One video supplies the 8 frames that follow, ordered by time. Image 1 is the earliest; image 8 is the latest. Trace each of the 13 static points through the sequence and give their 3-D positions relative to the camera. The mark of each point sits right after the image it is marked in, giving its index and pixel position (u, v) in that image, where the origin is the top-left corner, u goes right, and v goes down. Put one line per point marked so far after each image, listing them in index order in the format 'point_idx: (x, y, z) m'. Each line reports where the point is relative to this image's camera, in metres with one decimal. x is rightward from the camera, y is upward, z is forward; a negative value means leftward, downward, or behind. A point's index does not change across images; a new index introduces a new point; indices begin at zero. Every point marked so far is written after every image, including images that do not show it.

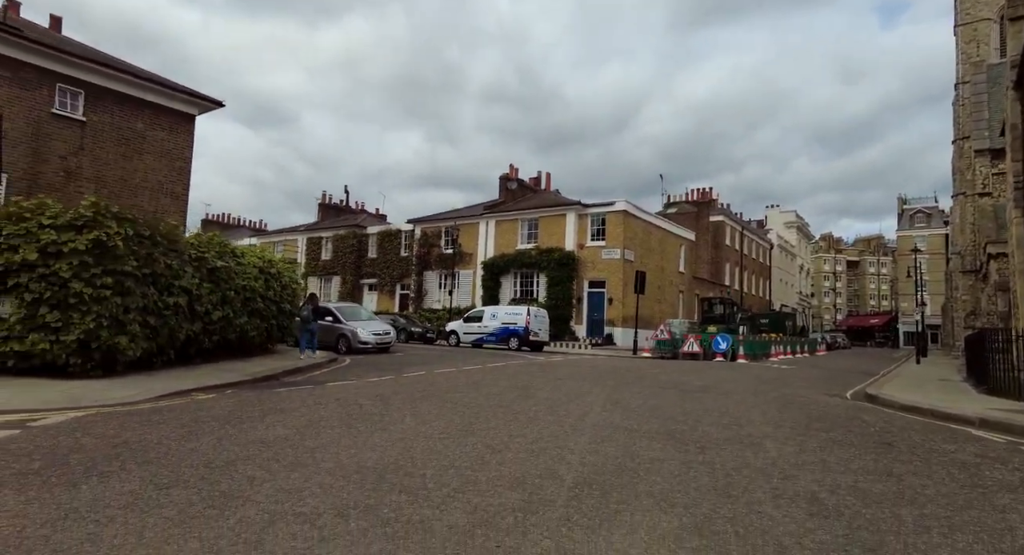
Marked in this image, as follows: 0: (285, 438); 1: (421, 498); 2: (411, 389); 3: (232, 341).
0: (-2.4, -1.7, +5.9) m
1: (-0.7, -1.6, +4.2) m
2: (-1.8, -2.0, +10.1) m
3: (-6.5, -1.5, +13.2) m
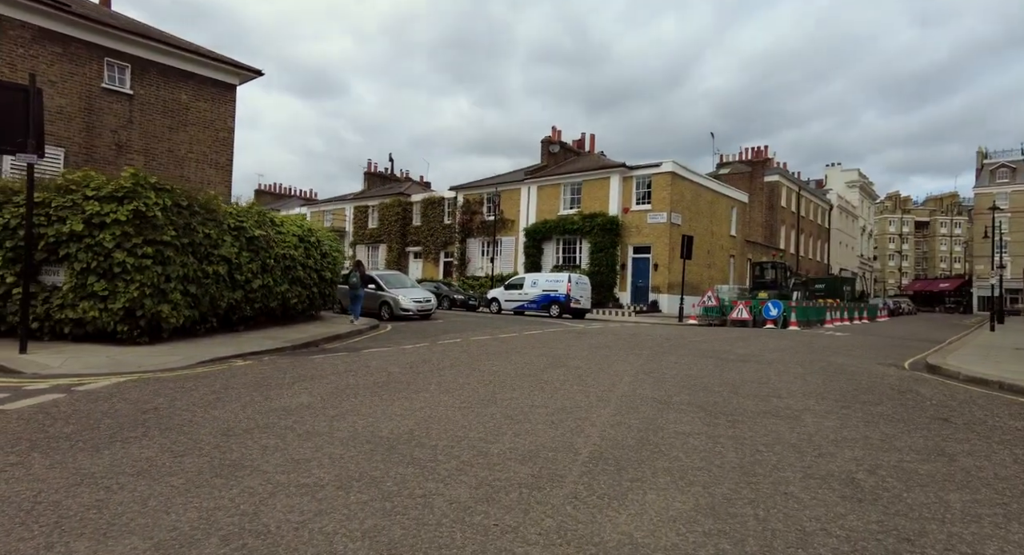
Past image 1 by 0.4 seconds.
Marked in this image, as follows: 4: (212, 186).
0: (-2.2, -1.4, +6.0) m
1: (-0.6, -1.4, +4.1) m
2: (-1.2, -1.4, +10.1) m
3: (-5.7, -0.7, +13.6) m
4: (-9.7, +3.0, +18.4) m
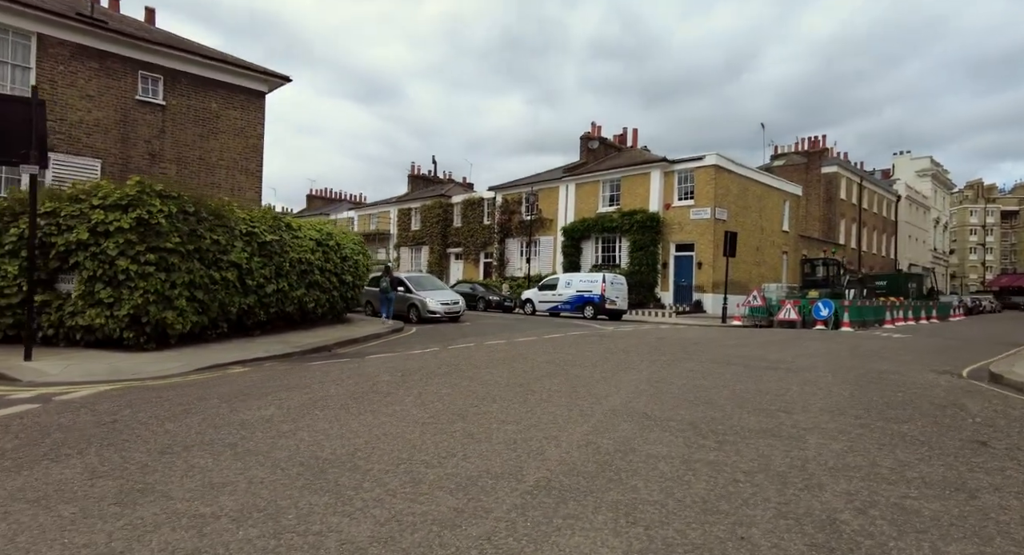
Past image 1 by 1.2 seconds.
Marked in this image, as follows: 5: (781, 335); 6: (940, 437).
0: (-2.5, -1.4, +5.8) m
1: (-1.1, -1.5, +3.7) m
2: (-1.2, -1.5, +9.8) m
3: (-5.3, -0.9, +13.6) m
4: (-8.9, +2.8, +18.8) m
5: (+8.5, -1.8, +18.0) m
6: (+4.3, -1.6, +5.8) m
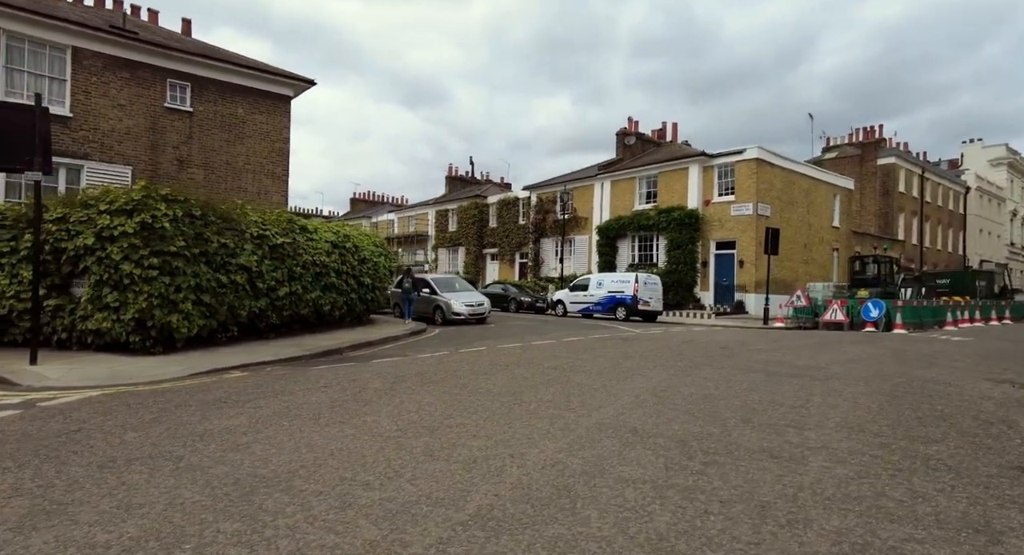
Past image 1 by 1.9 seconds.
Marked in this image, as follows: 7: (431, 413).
0: (-2.8, -1.5, +5.5) m
1: (-1.6, -1.5, +3.4) m
2: (-1.1, -1.5, +9.4) m
3: (-4.9, -0.9, +13.6) m
4: (-8.1, +2.7, +19.1) m
5: (+9.2, -1.8, +16.9) m
6: (+4.1, -1.6, +5.0) m
7: (-0.9, -1.5, +6.3) m
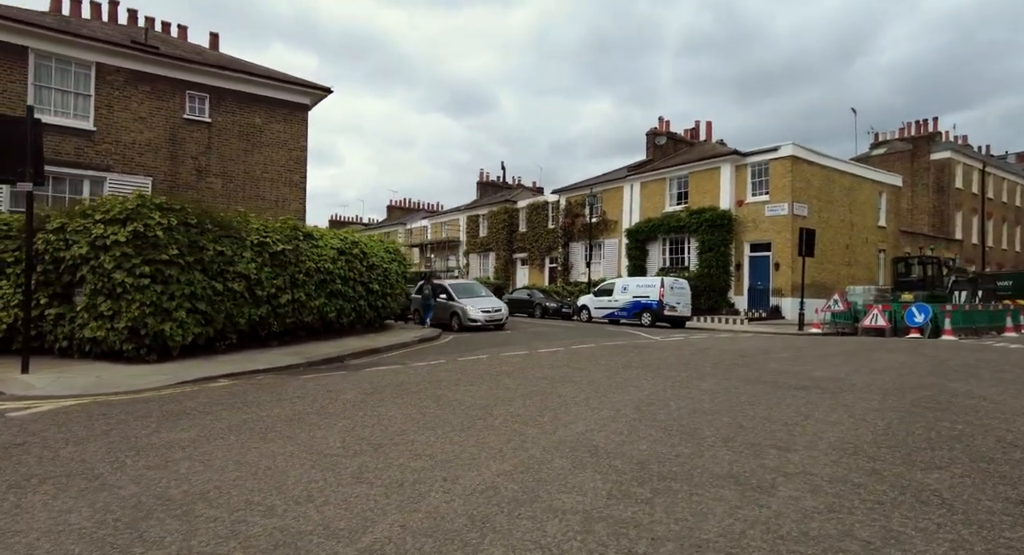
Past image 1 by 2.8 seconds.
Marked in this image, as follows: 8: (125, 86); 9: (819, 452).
0: (-3.2, -1.6, +5.4) m
1: (-2.2, -1.6, +3.1) m
2: (-1.3, -1.6, +9.1) m
3: (-4.8, -1.1, +13.6) m
4: (-7.6, +2.5, +19.3) m
5: (+9.5, -1.9, +15.8) m
6: (+3.5, -1.6, +4.3) m
7: (-1.3, -1.6, +5.9) m
8: (-11.3, +5.6, +16.7) m
9: (+2.8, -1.6, +5.3) m
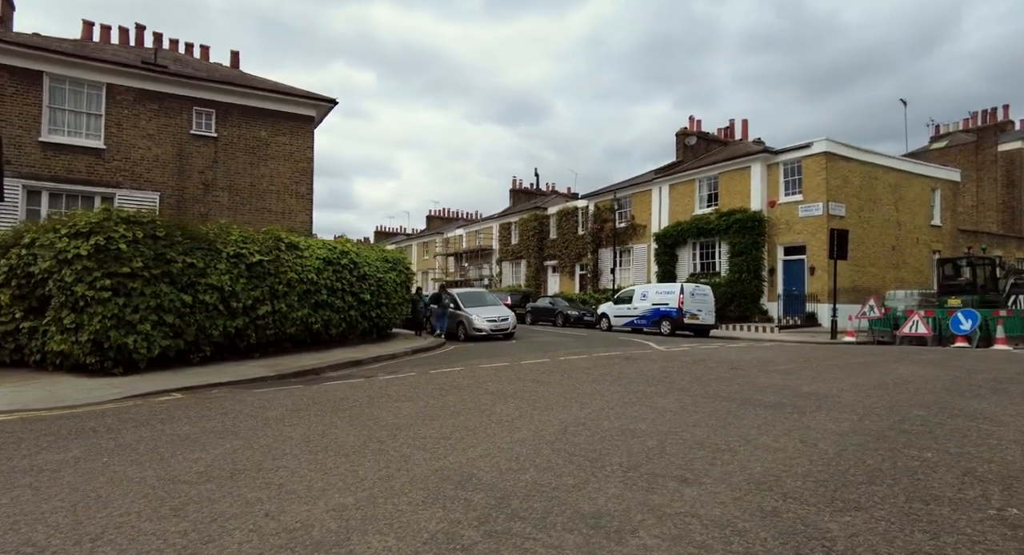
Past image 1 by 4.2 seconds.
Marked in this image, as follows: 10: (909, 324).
0: (-4.3, -1.7, +5.2) m
1: (-3.5, -1.6, +2.8) m
2: (-2.1, -1.8, +8.7) m
3: (-5.1, -1.3, +13.5) m
4: (-7.5, +2.1, +19.5) m
5: (+9.3, -2.0, +14.4) m
6: (+2.3, -1.7, +3.5) m
7: (-2.3, -1.7, +5.6) m
8: (-11.4, +5.2, +17.2) m
9: (+1.7, -1.7, +4.6) m
10: (+13.8, -1.6, +19.8) m
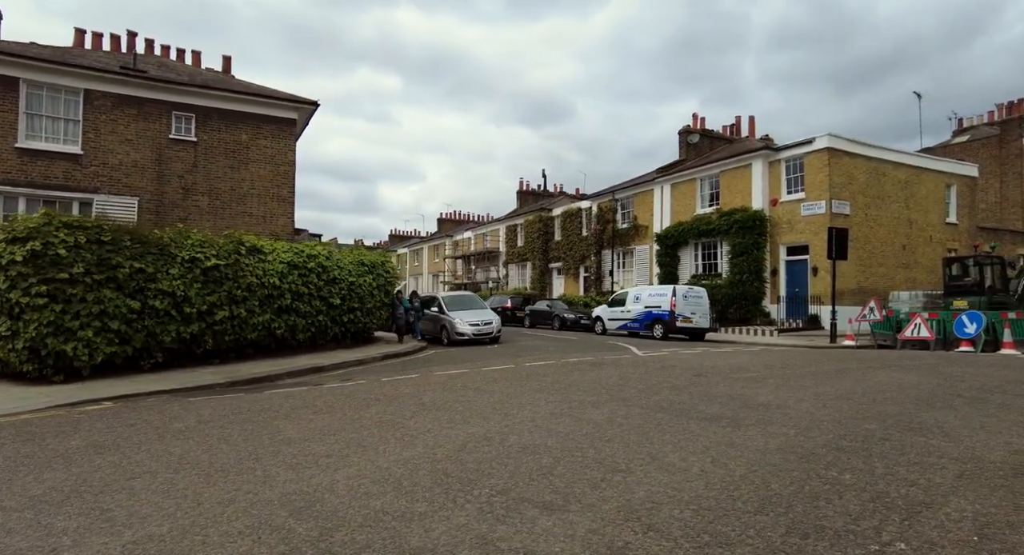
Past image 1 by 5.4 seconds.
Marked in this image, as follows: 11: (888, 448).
0: (-5.4, -1.8, +4.9) m
1: (-4.7, -1.7, +2.6) m
2: (-3.0, -1.9, +8.4) m
3: (-5.9, -1.4, +13.3) m
4: (-8.1, +2.0, +19.4) m
5: (+8.6, -2.0, +13.6) m
6: (+1.1, -1.7, +3.0) m
7: (-3.4, -1.7, +5.3) m
8: (-12.1, +5.1, +17.3) m
9: (+0.6, -1.7, +4.1) m
10: (+13.2, -1.6, +18.8) m
11: (+4.0, -1.8, +5.9) m
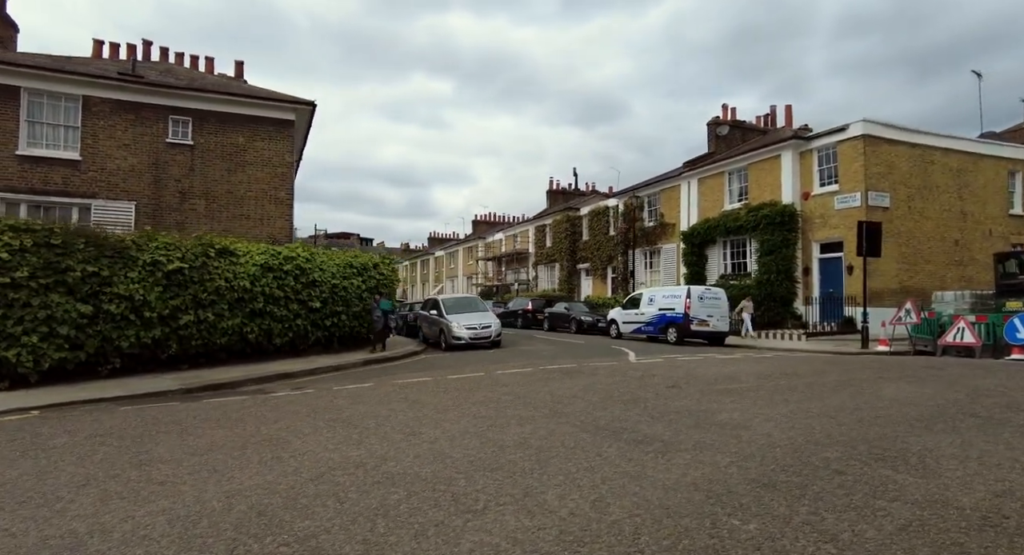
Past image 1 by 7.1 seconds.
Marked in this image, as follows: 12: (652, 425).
0: (-6.7, -1.8, +4.6) m
1: (-6.1, -1.7, +2.2) m
2: (-4.0, -1.9, +7.9) m
3: (-6.5, -1.5, +12.9) m
4: (-8.1, +1.9, +19.2) m
5: (+8.0, -2.0, +12.1) m
6: (-0.3, -1.7, +2.2) m
7: (-4.7, -1.8, +4.8) m
8: (-12.3, +5.0, +17.5) m
9: (-0.8, -1.7, +3.2) m
10: (+13.1, -1.6, +16.9) m
11: (+2.8, -1.8, +4.8) m
12: (+1.8, -1.8, +6.9) m
